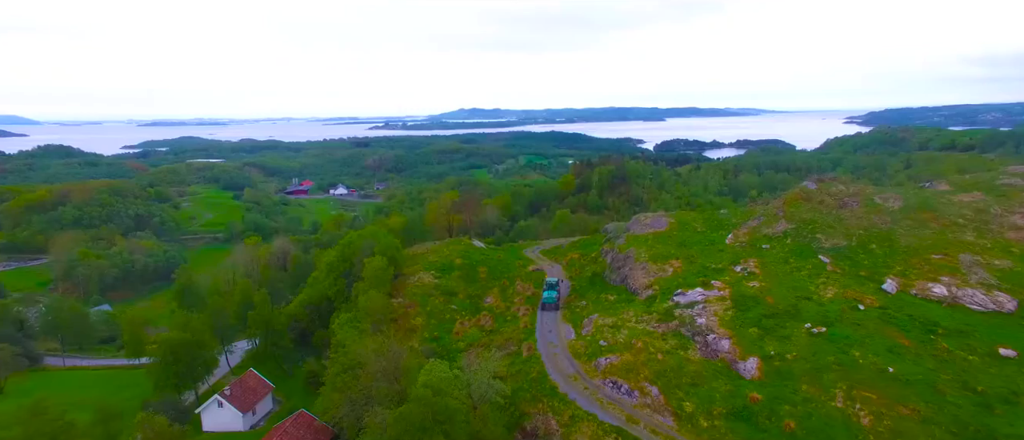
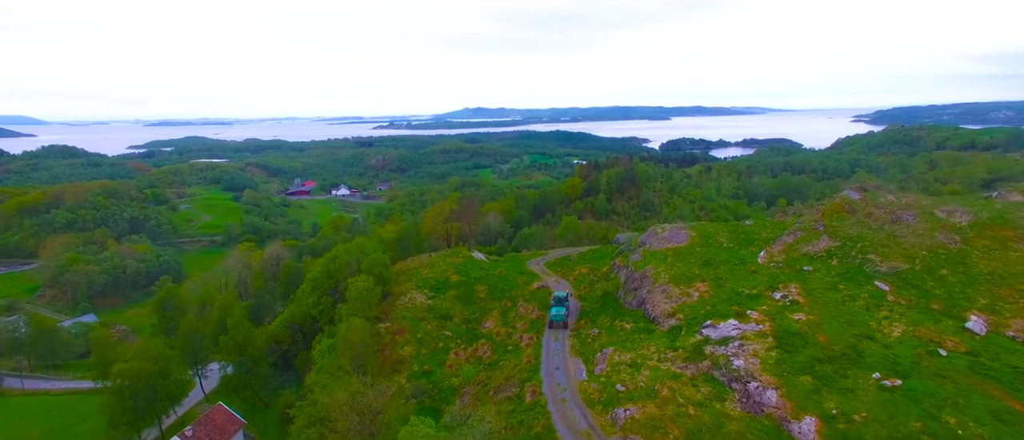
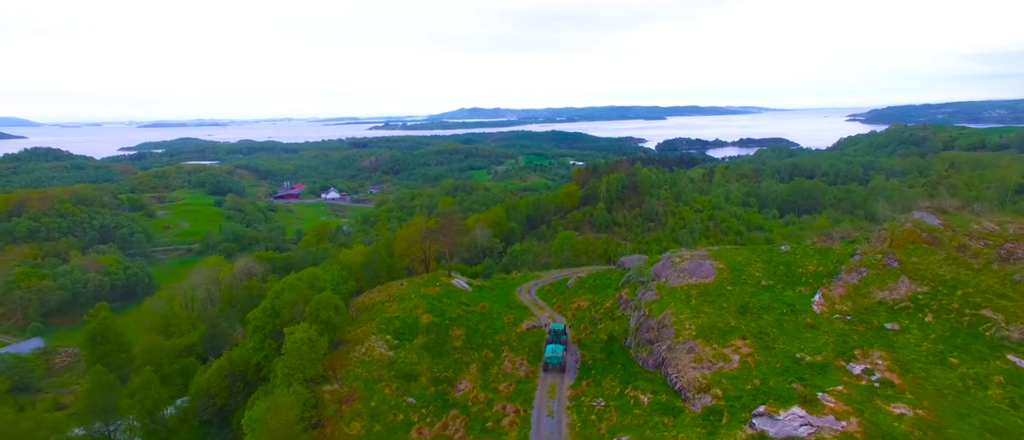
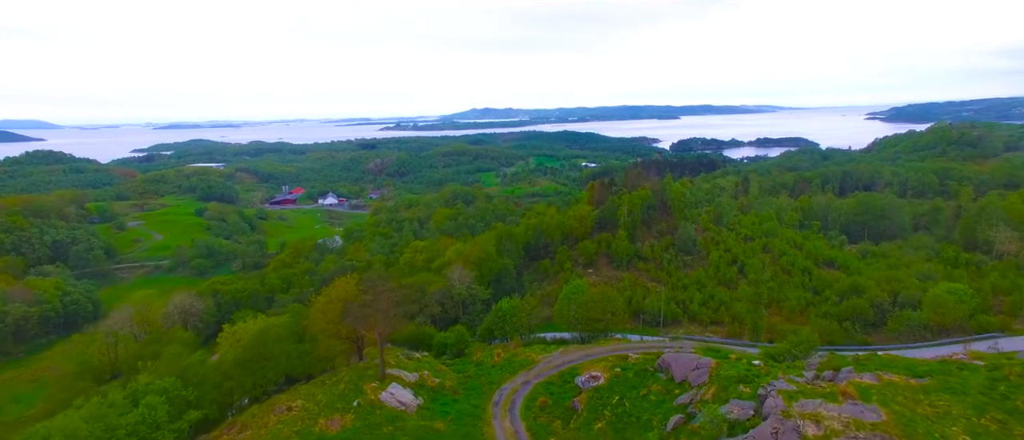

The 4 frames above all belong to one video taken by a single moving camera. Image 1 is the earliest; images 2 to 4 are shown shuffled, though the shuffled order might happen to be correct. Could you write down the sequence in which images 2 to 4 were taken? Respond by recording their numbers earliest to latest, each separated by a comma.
2, 3, 4
